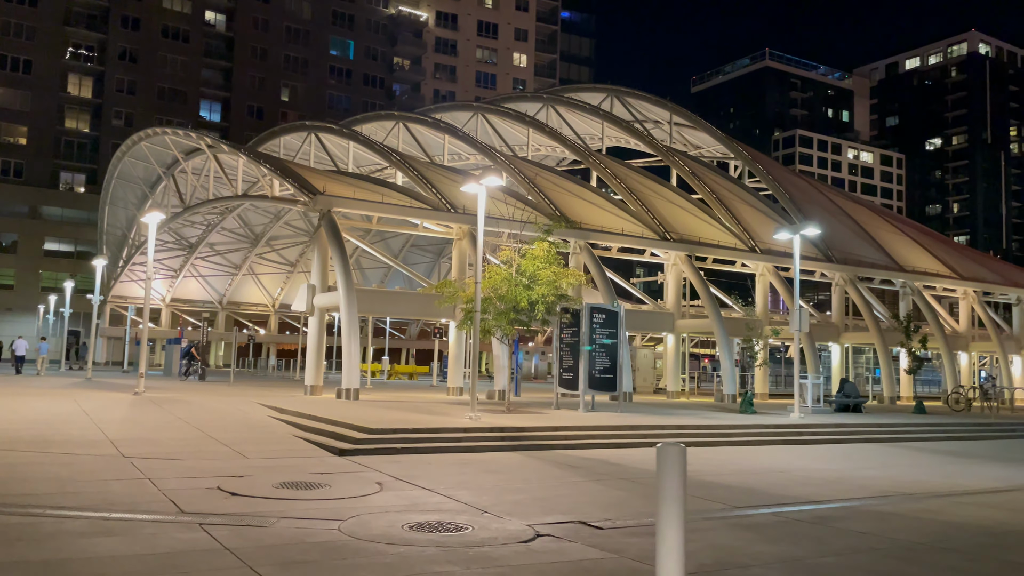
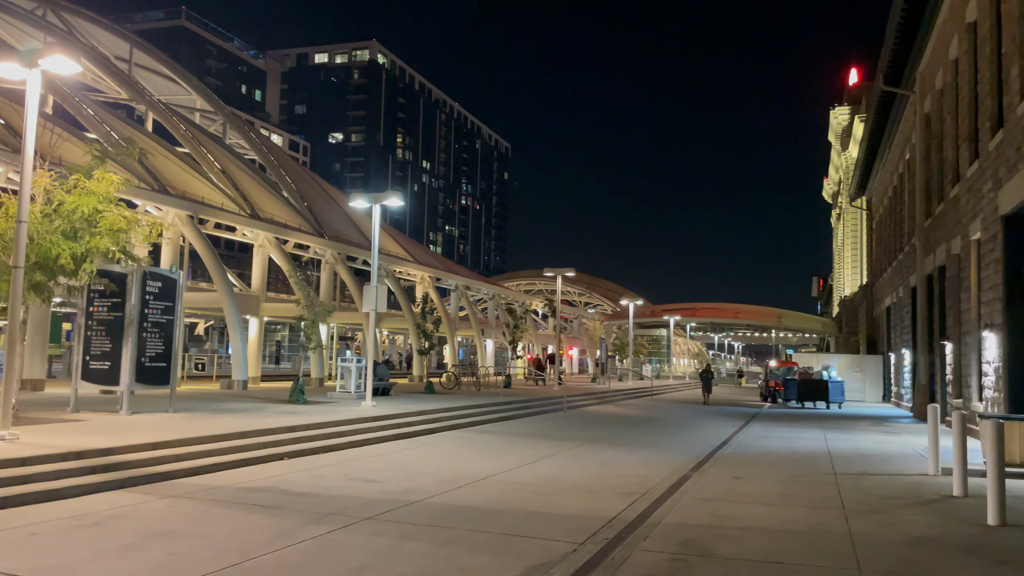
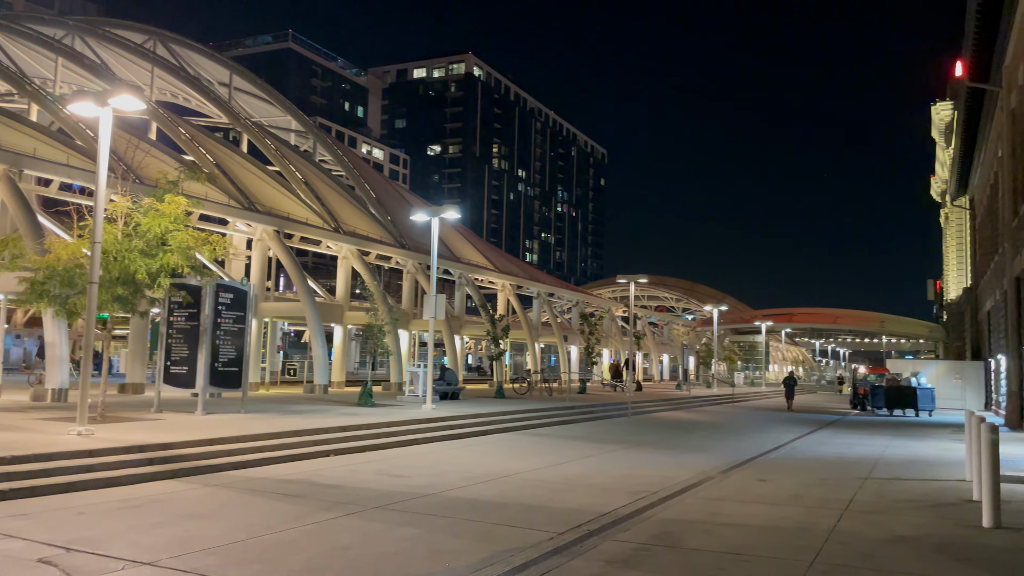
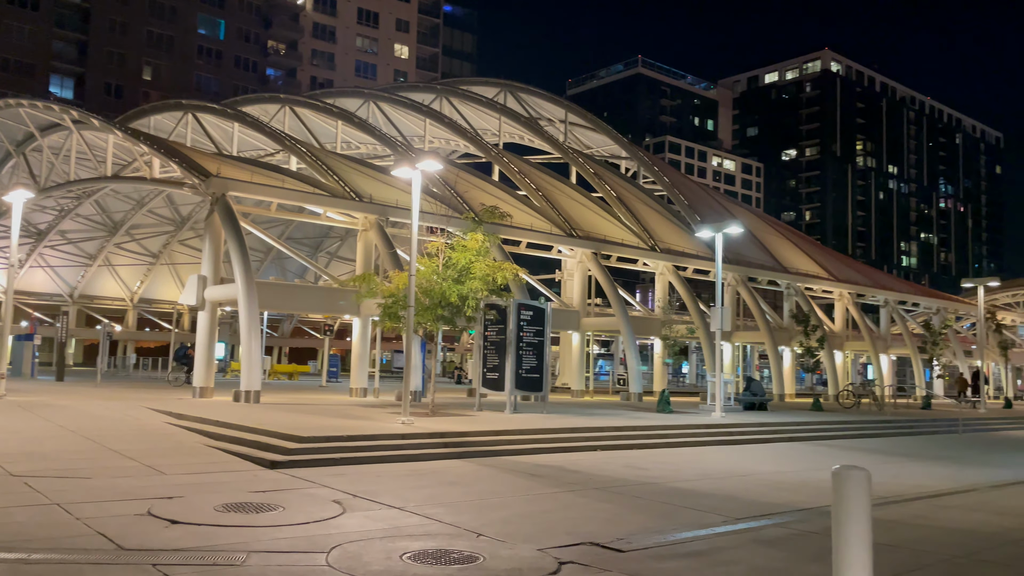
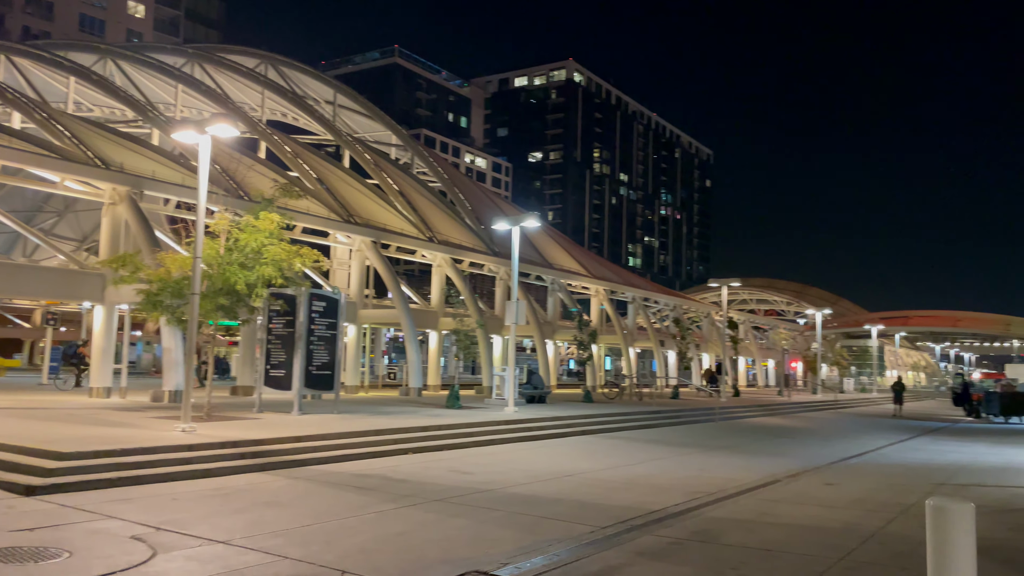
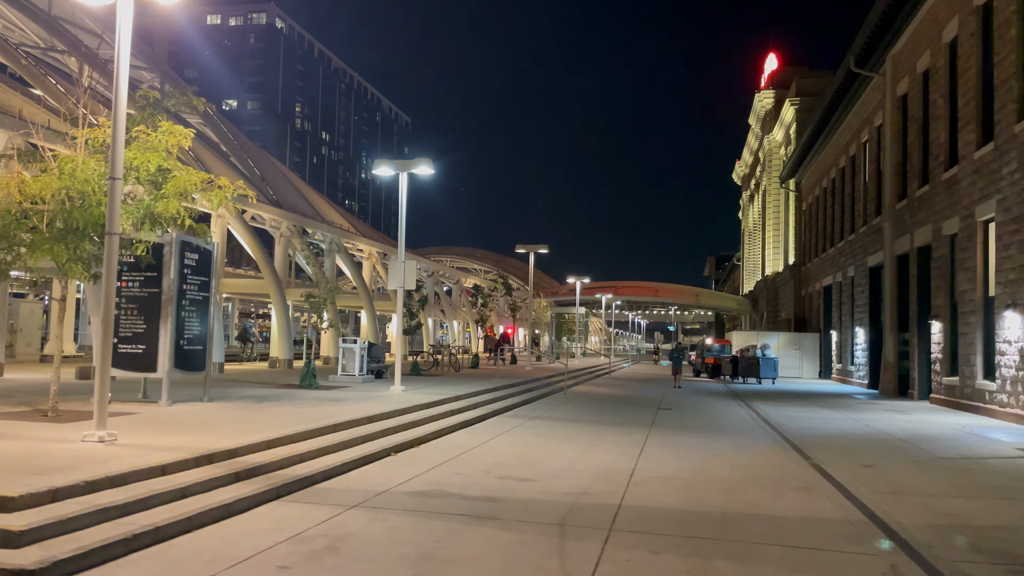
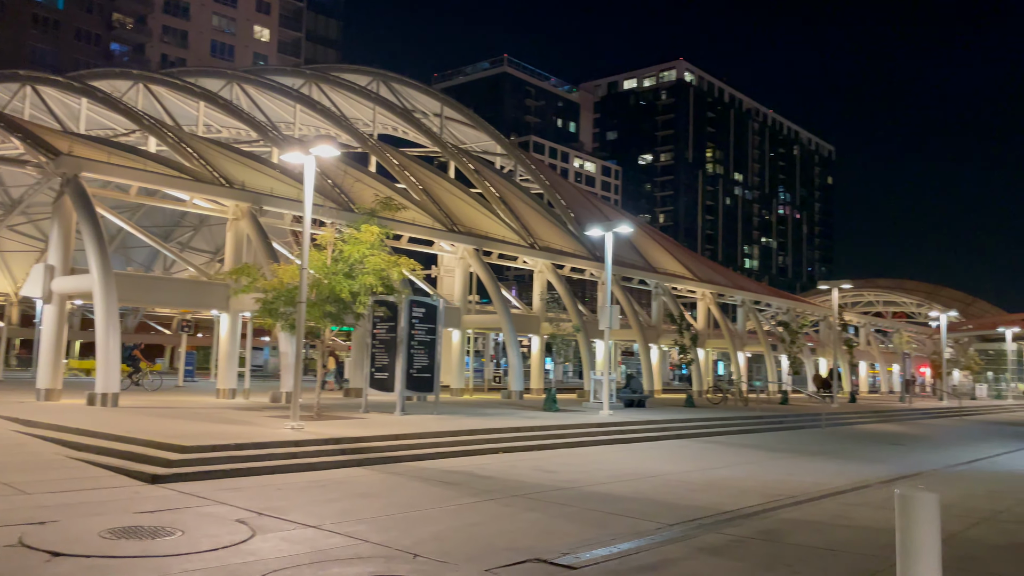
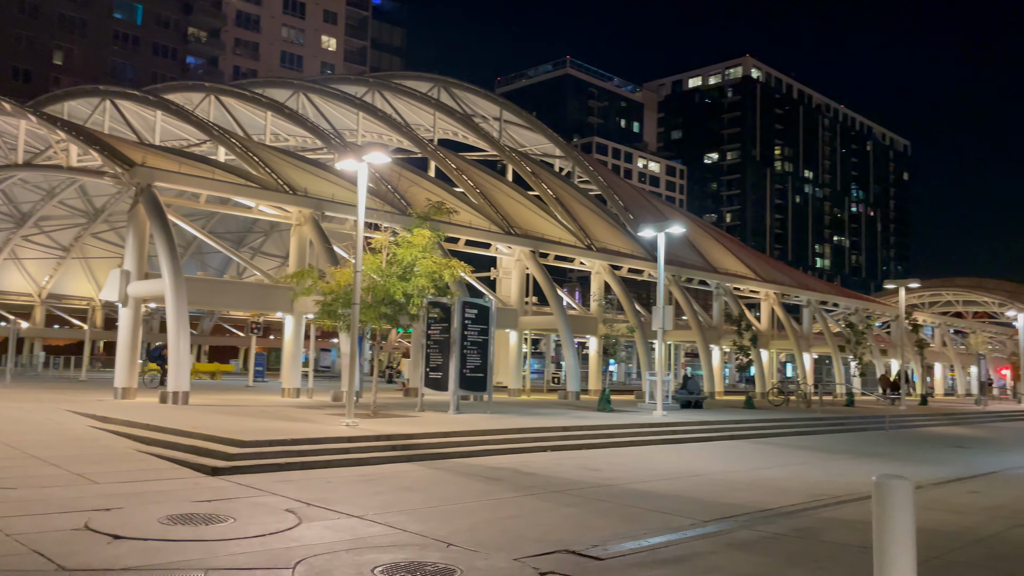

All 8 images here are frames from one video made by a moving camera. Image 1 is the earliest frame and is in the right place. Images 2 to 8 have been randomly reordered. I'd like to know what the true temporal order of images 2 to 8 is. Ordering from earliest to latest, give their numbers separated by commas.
4, 8, 7, 5, 3, 2, 6
